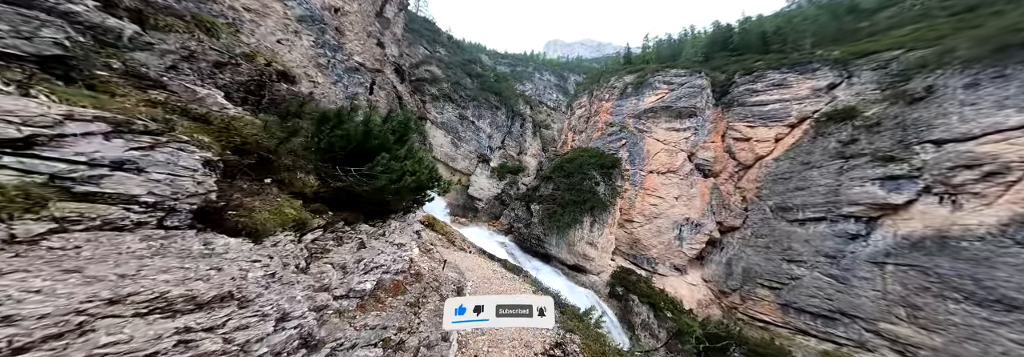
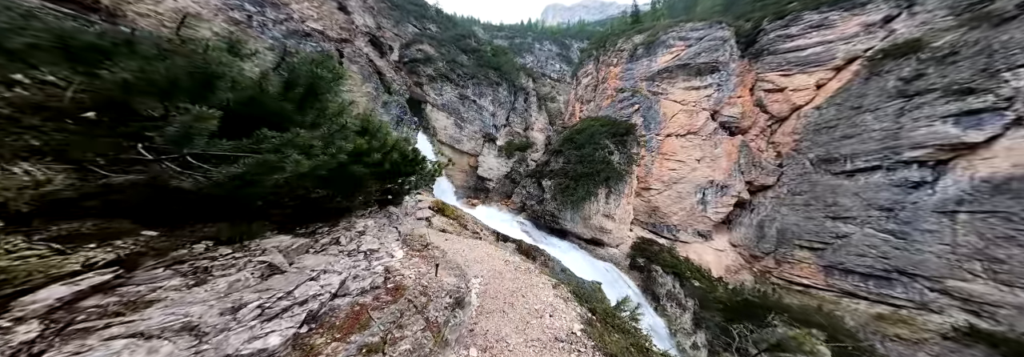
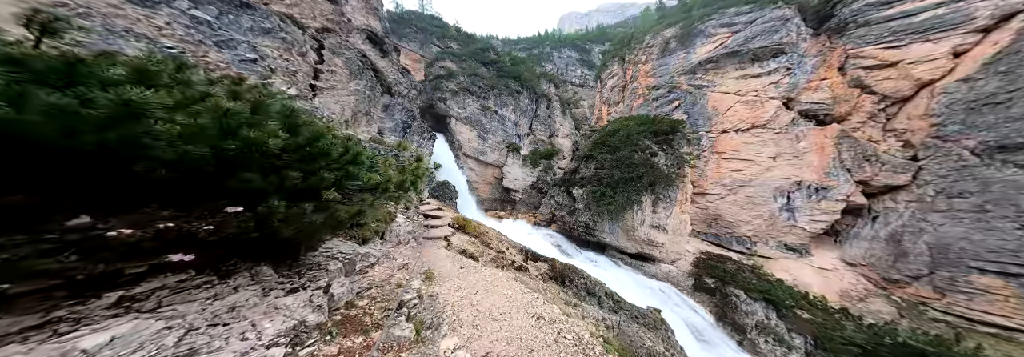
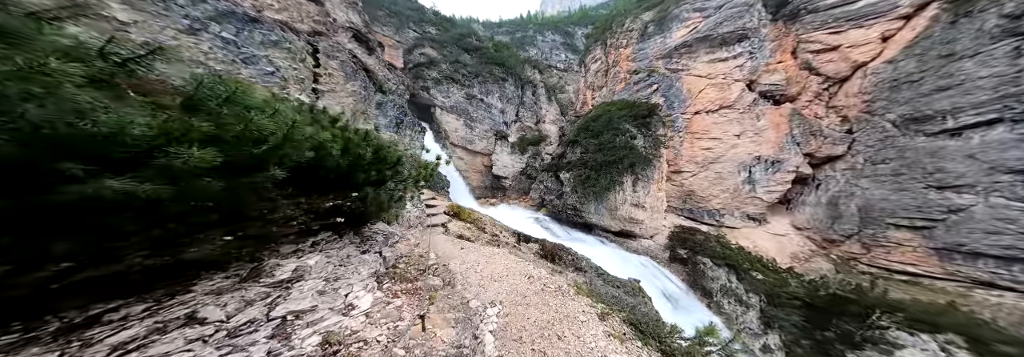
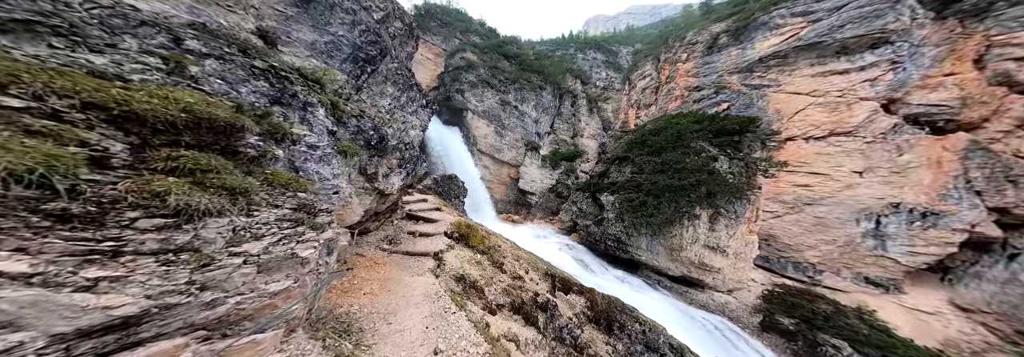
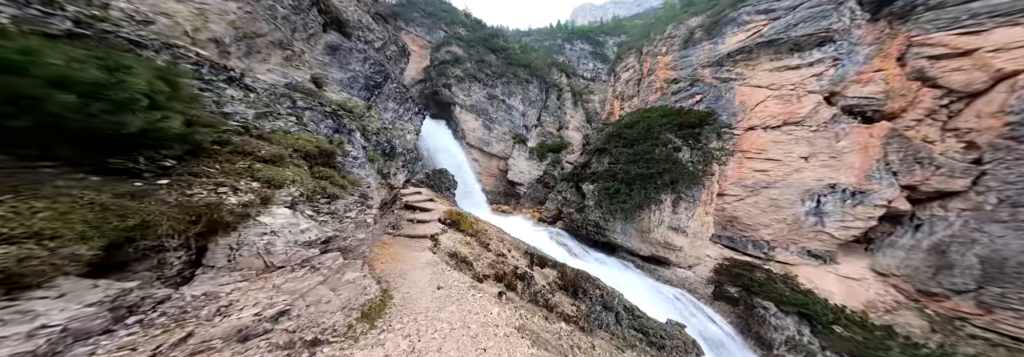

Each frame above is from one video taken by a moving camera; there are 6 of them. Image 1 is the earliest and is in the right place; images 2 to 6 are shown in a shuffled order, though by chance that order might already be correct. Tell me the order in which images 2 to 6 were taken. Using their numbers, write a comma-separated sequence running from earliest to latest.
2, 4, 3, 6, 5
